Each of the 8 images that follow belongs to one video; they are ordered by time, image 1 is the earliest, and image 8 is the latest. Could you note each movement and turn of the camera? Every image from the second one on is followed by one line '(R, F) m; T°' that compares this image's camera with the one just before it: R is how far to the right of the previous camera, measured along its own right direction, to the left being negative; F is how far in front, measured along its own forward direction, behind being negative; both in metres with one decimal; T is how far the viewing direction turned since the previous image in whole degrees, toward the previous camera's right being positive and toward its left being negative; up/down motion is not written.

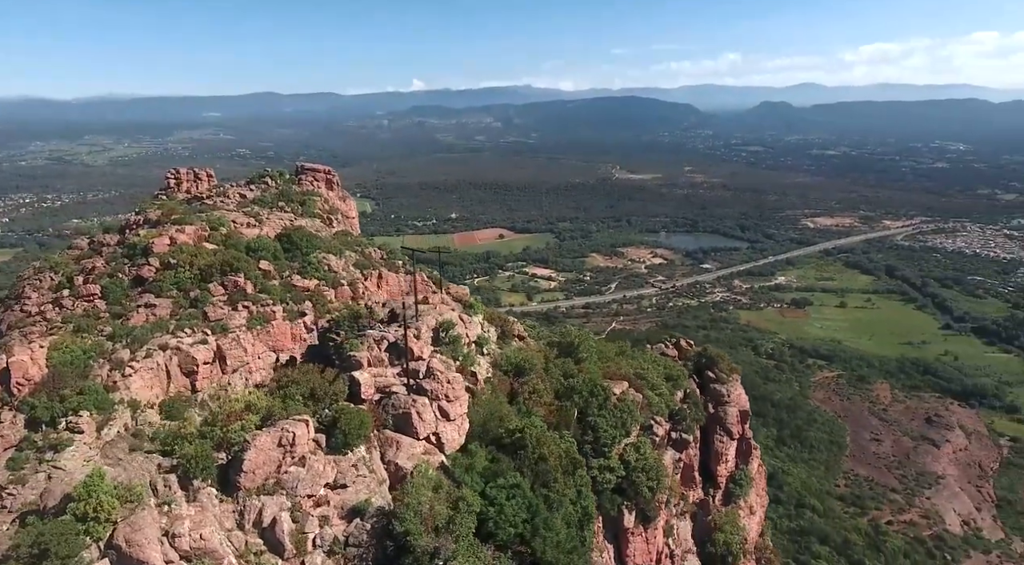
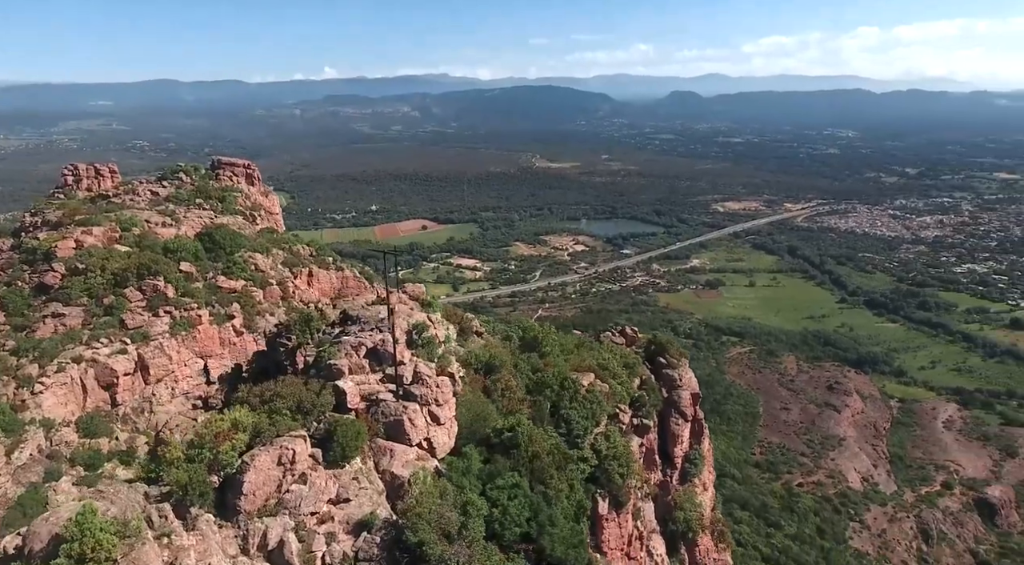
(-1.8, -0.1) m; +9°
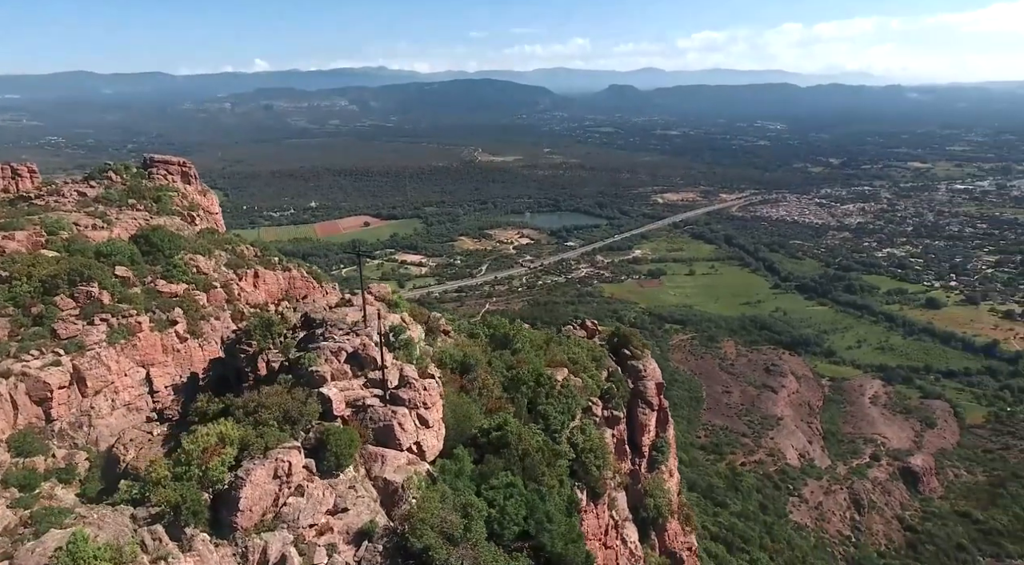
(-1.2, 0.0) m; +6°
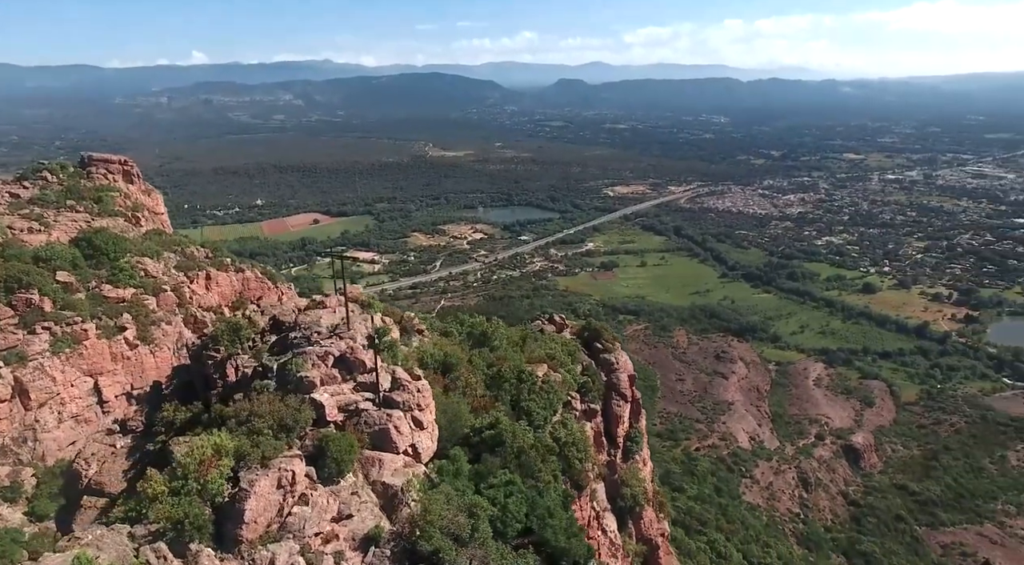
(-1.1, 0.0) m; +5°
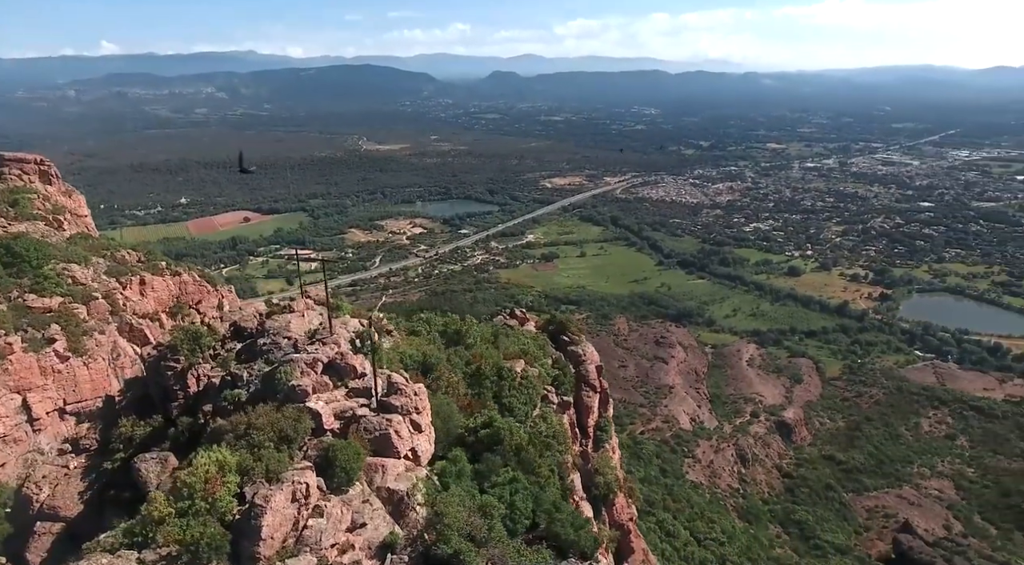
(-1.5, +0.1) m; +7°
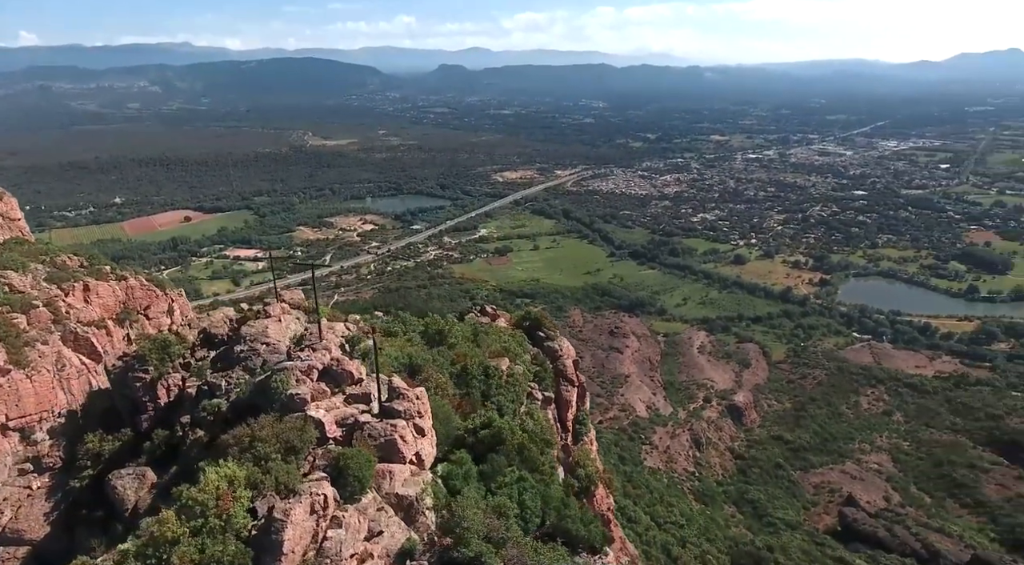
(-1.3, +0.1) m; +6°
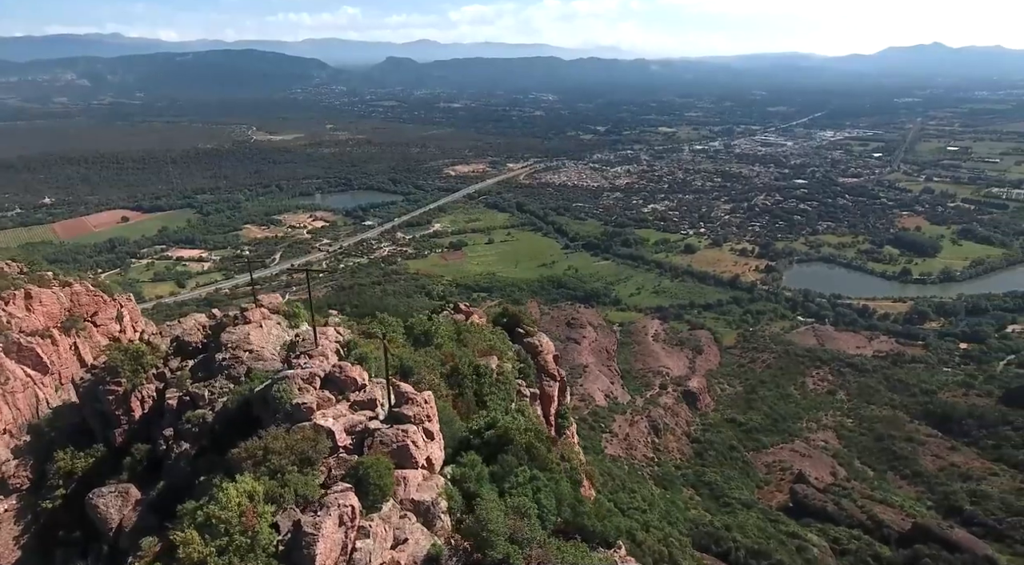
(-1.4, +0.2) m; +6°
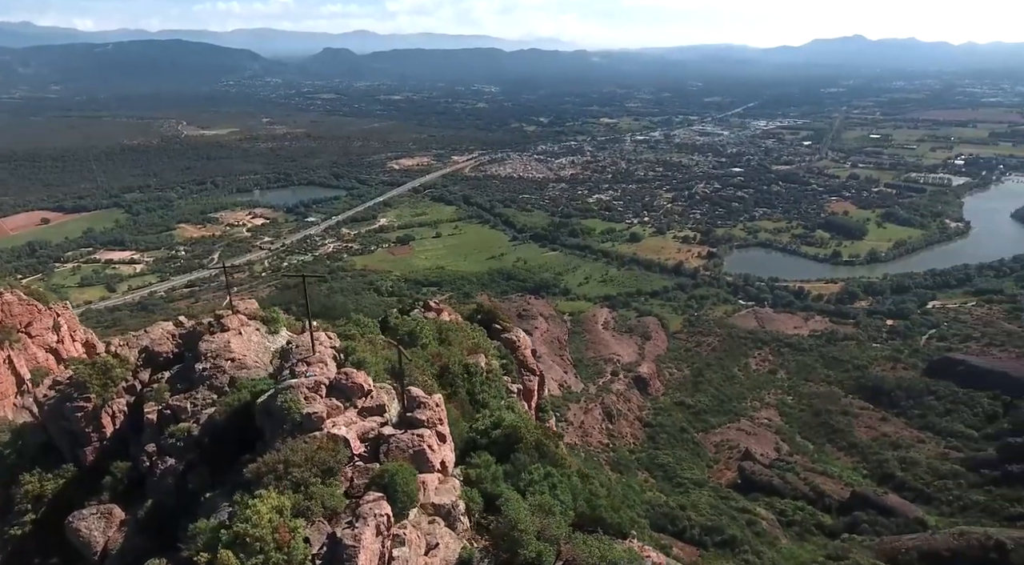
(-1.6, +0.3) m; +6°
